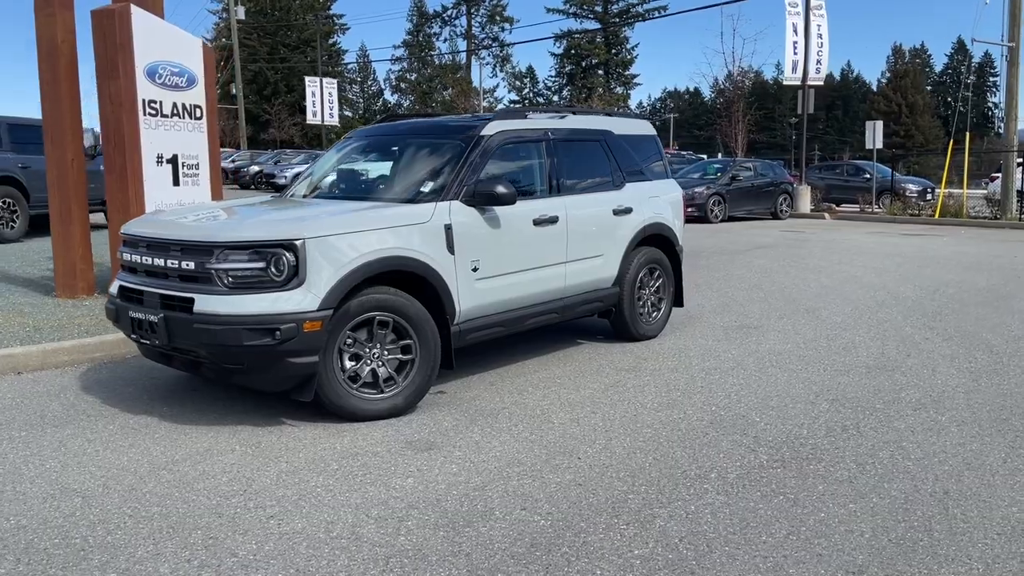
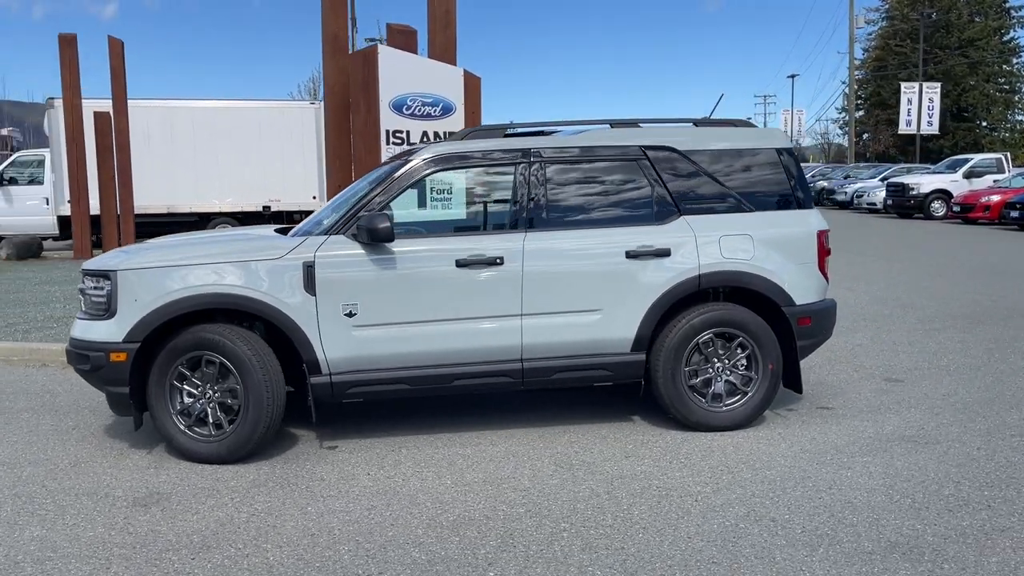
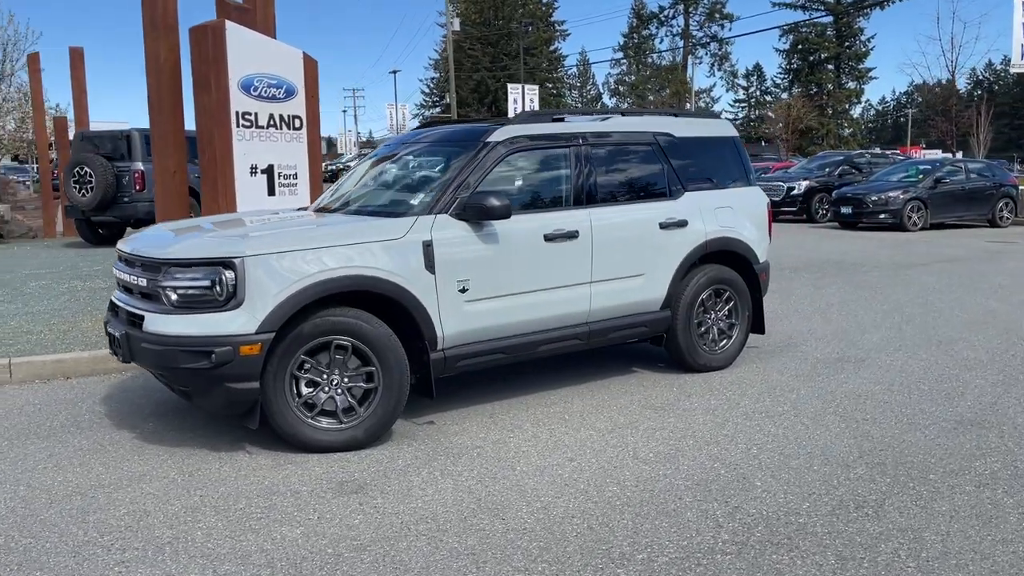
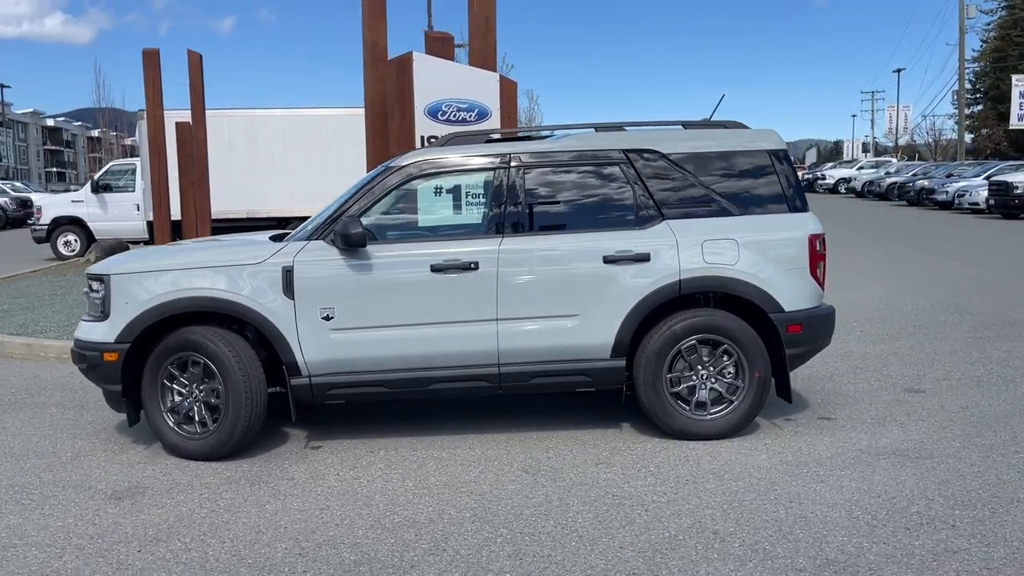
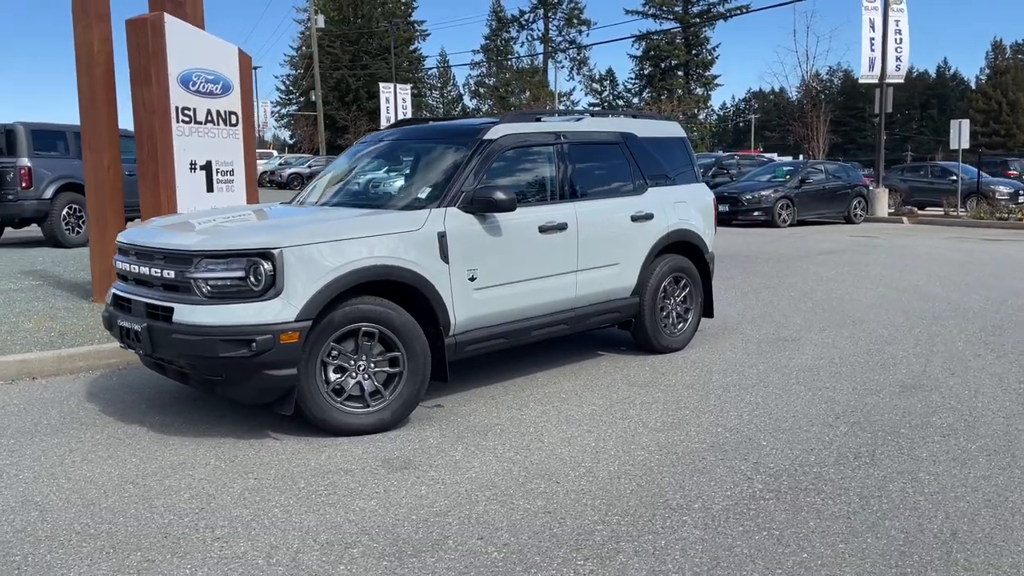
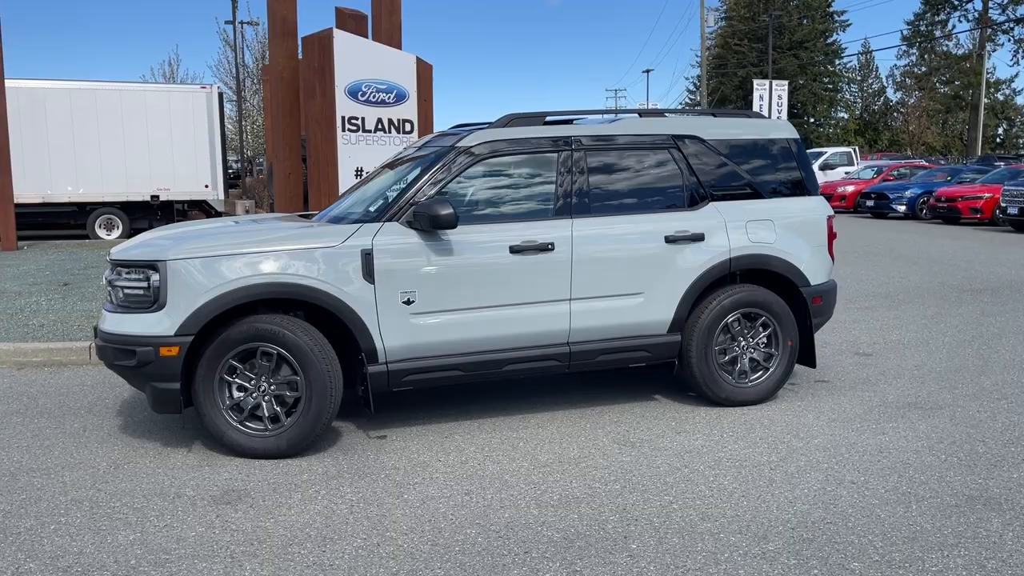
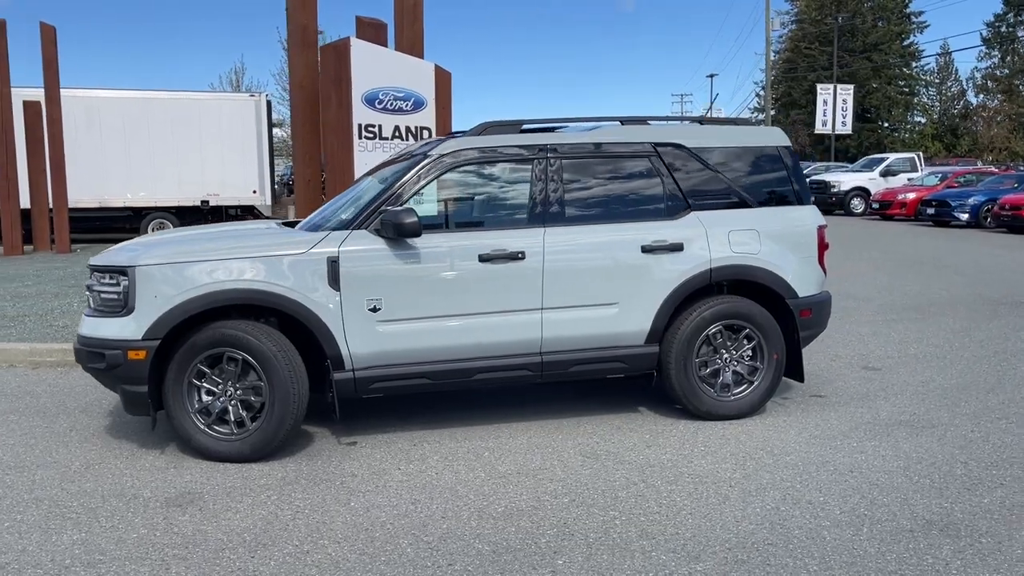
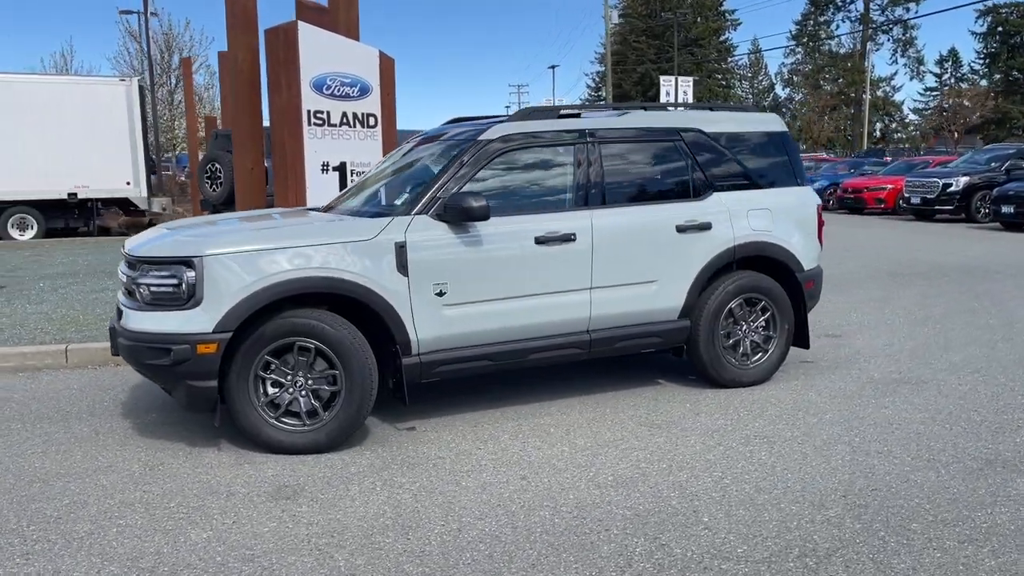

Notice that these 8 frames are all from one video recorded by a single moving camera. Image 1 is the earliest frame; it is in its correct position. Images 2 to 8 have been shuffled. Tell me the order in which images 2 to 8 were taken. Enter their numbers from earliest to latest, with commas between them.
5, 3, 8, 6, 7, 2, 4
